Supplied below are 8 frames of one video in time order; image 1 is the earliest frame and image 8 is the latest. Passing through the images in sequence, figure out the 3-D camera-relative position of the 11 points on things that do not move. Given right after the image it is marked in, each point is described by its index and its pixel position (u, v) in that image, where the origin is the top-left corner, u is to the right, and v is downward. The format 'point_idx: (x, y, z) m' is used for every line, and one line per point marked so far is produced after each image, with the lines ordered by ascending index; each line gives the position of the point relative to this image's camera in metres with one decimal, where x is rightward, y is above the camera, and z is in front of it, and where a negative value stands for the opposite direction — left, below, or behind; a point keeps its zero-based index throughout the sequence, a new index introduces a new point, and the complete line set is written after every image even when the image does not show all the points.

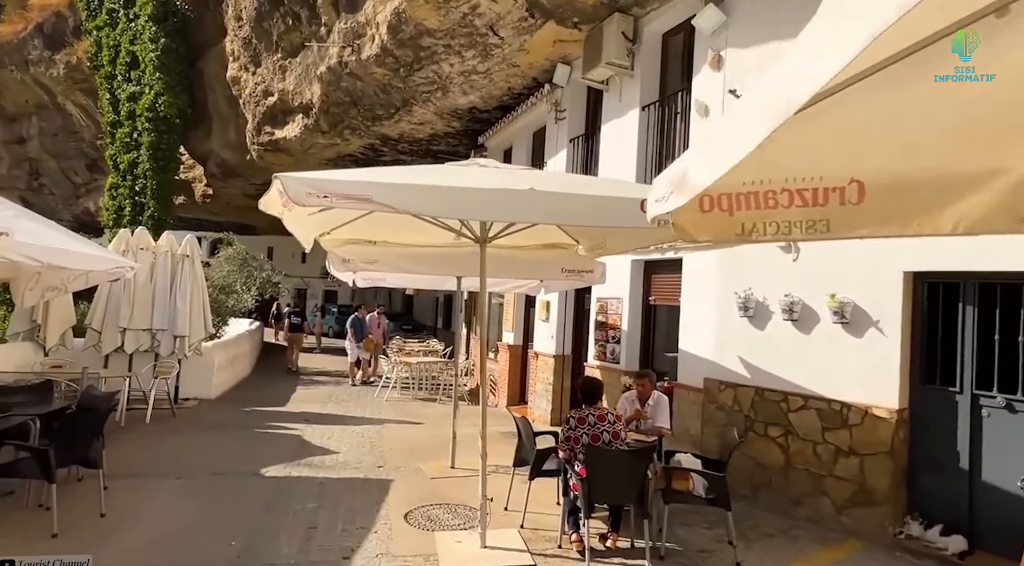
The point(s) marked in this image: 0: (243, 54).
0: (-7.0, +5.9, +18.6) m
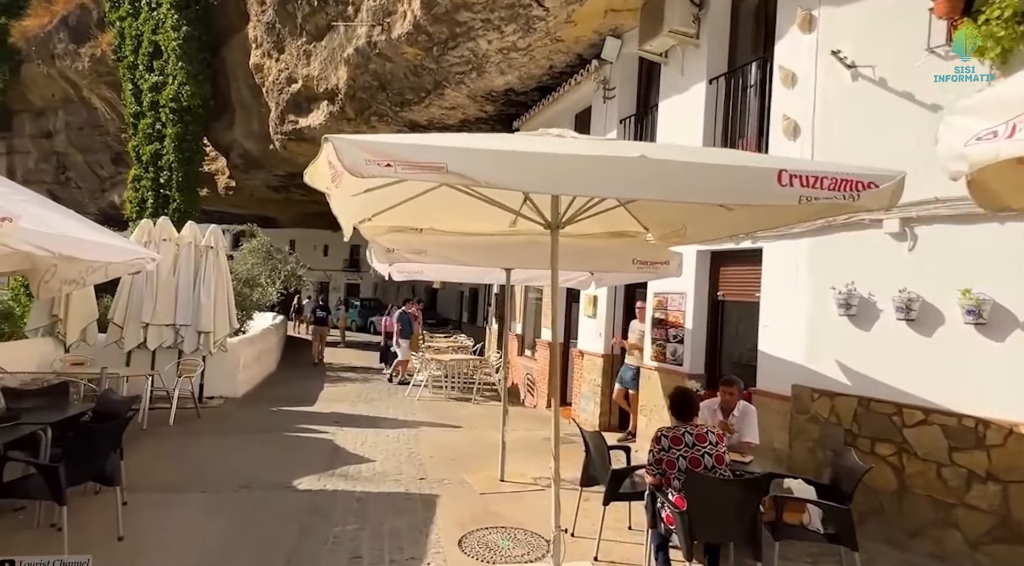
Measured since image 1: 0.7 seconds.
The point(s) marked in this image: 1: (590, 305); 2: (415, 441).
0: (-6.2, +6.1, +18.0) m
1: (+1.0, -0.3, +9.1) m
2: (-1.1, -1.8, +8.0) m
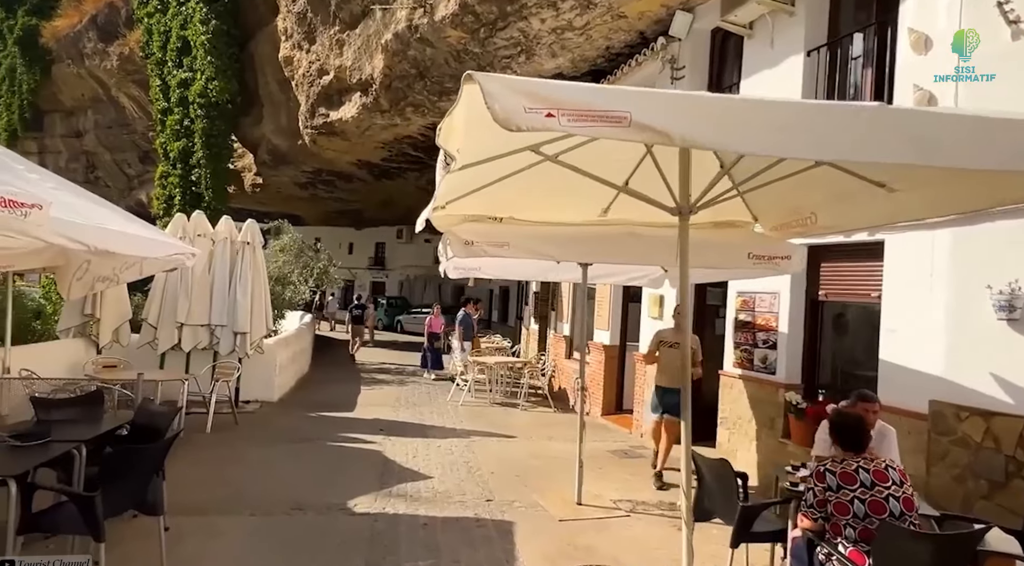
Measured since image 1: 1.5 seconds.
0: (-5.3, +6.2, +17.5) m
1: (+1.7, -0.3, +8.4) m
2: (-0.4, -1.8, +7.3) m
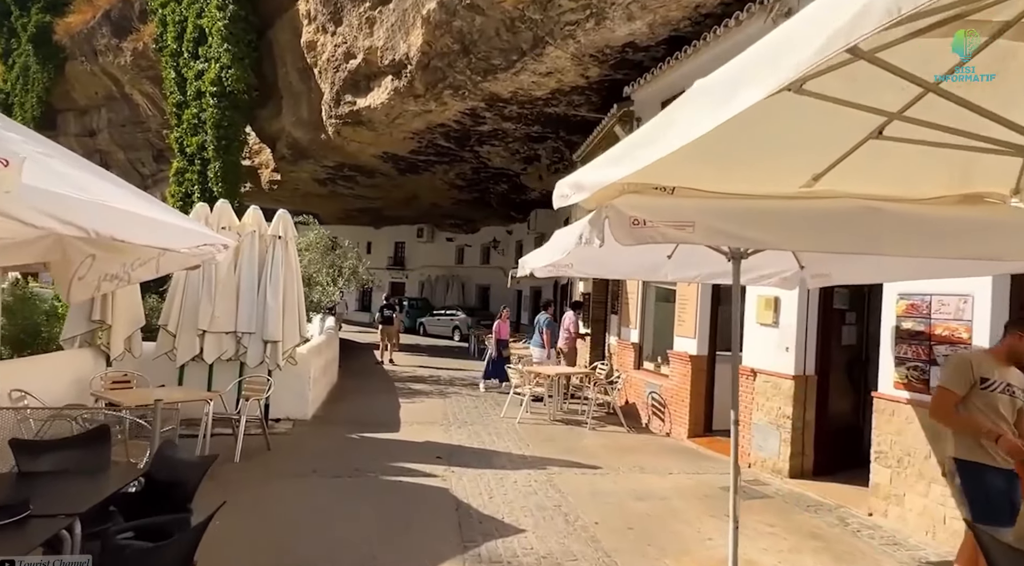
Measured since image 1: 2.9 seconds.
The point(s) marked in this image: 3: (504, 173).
0: (-4.3, +6.1, +16.2) m
1: (+2.5, -0.3, +7.0) m
2: (+0.4, -1.8, +6.0) m
3: (-0.2, +3.0, +19.5) m
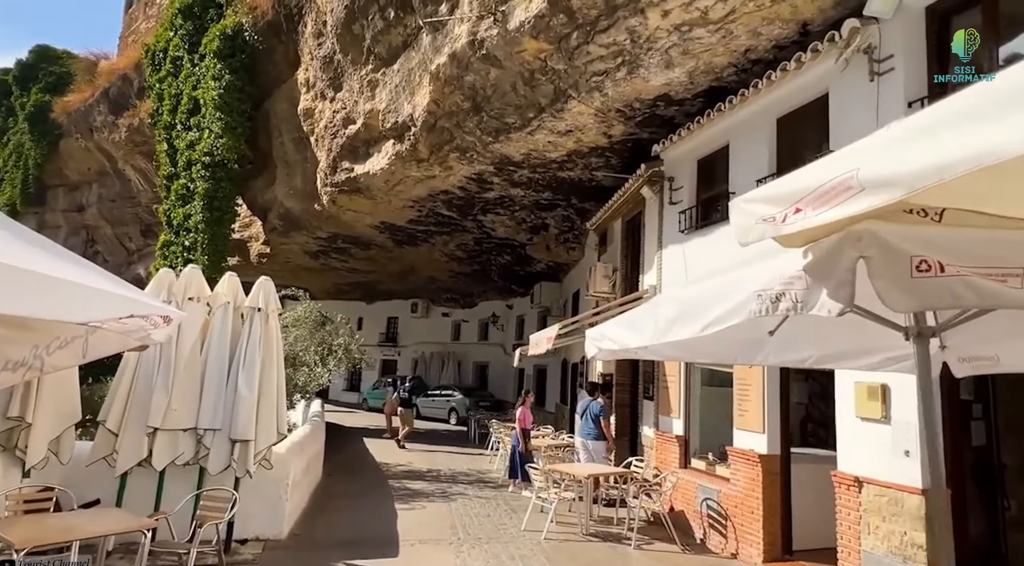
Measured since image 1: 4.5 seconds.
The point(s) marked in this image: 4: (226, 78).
0: (-4.1, +4.5, +15.3) m
1: (+2.8, -0.9, +5.5) m
2: (+0.7, -2.3, +4.3) m
3: (-0.1, +1.0, +18.3) m
4: (-7.4, +5.4, +18.4) m
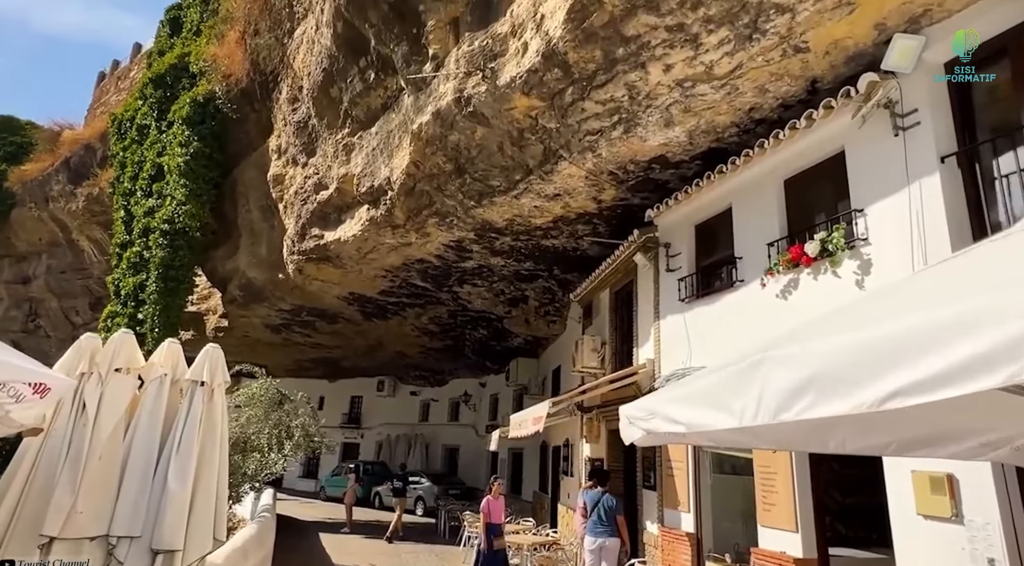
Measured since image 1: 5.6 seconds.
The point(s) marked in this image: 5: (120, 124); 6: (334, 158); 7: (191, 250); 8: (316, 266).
0: (-4.5, +3.0, +14.7) m
1: (+2.8, -1.4, +4.7) m
2: (+0.7, -2.6, +3.2) m
3: (-0.7, -0.9, +17.4) m
4: (-8.0, +3.6, +17.7) m
5: (-11.0, +4.4, +19.9) m
6: (-3.3, +2.4, +13.2) m
7: (-8.0, +0.9, +17.7) m
8: (-4.1, +0.4, +14.8) m
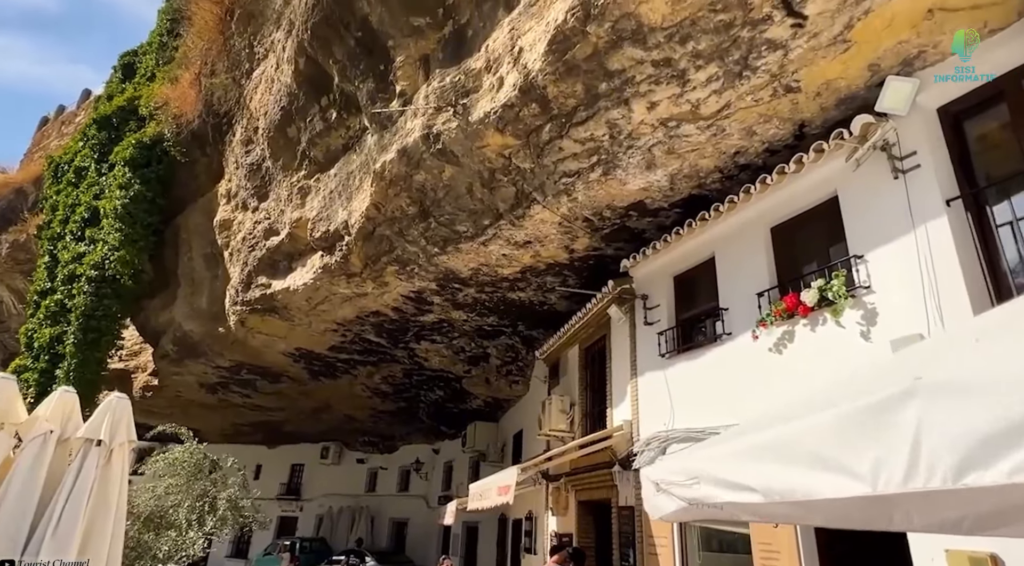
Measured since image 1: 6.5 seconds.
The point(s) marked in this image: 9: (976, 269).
0: (-5.2, +2.0, +13.9) m
1: (+2.7, -1.6, +4.0) m
2: (+0.7, -2.6, +2.3) m
3: (-1.7, -2.2, +16.5) m
4: (-8.9, +2.3, +16.7) m
5: (-12.0, +3.1, +18.8) m
6: (-3.9, +1.5, +12.4) m
7: (-8.9, -0.3, +16.5) m
8: (-4.8, -0.6, +13.8) m
9: (+3.6, +0.1, +5.6) m
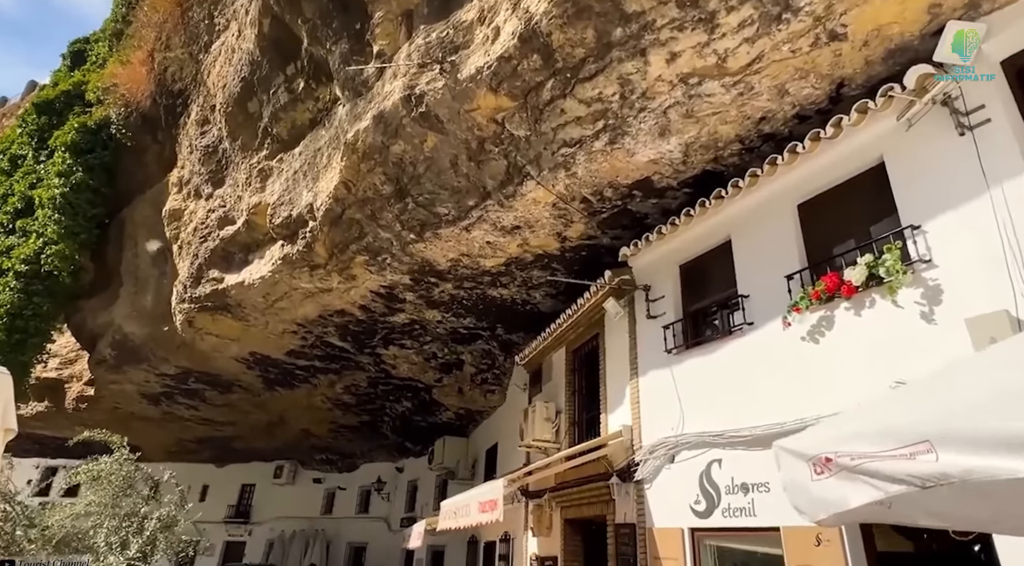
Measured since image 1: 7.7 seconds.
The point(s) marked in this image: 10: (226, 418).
0: (-5.6, +2.0, +12.6) m
1: (+2.8, -1.3, +3.1) m
2: (+0.9, -2.2, +1.2) m
3: (-2.2, -2.3, +15.2) m
4: (-9.4, +2.4, +15.3) m
5: (-12.6, +3.1, +17.2) m
6: (-4.2, +1.6, +11.2) m
7: (-9.4, -0.3, +14.9) m
8: (-5.2, -0.5, +12.4) m
9: (+3.7, +0.3, +4.7) m
10: (-7.7, -3.7, +19.3) m
